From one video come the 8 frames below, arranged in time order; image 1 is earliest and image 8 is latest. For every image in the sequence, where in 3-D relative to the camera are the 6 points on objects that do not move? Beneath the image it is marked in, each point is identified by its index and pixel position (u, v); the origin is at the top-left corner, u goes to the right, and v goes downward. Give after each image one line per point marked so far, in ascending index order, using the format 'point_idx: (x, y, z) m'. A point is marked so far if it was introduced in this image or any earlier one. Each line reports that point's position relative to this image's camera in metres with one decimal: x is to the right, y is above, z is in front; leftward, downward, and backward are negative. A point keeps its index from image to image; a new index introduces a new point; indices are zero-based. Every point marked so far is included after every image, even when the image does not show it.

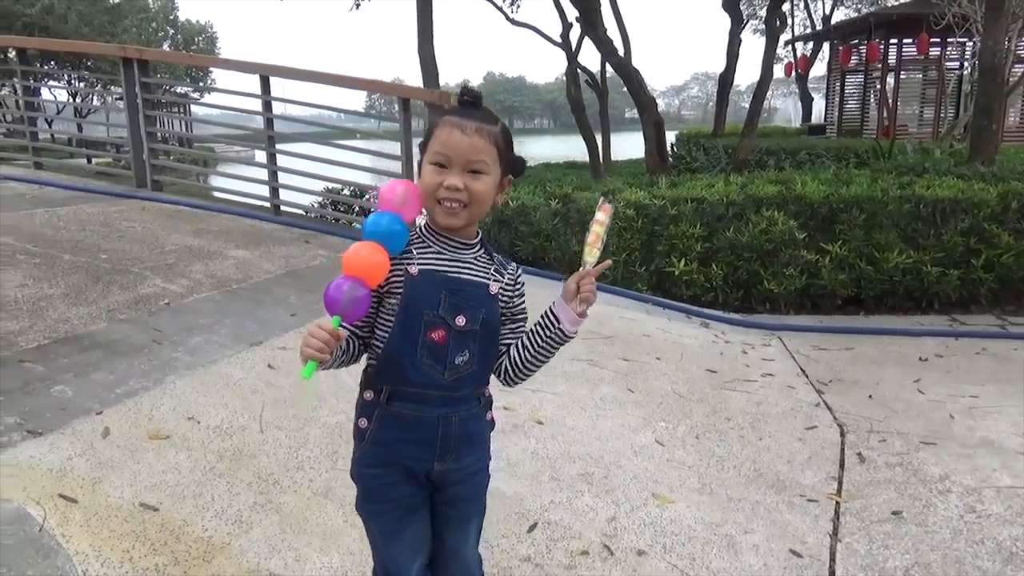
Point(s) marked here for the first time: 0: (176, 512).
0: (-1.0, -0.6, +2.3) m
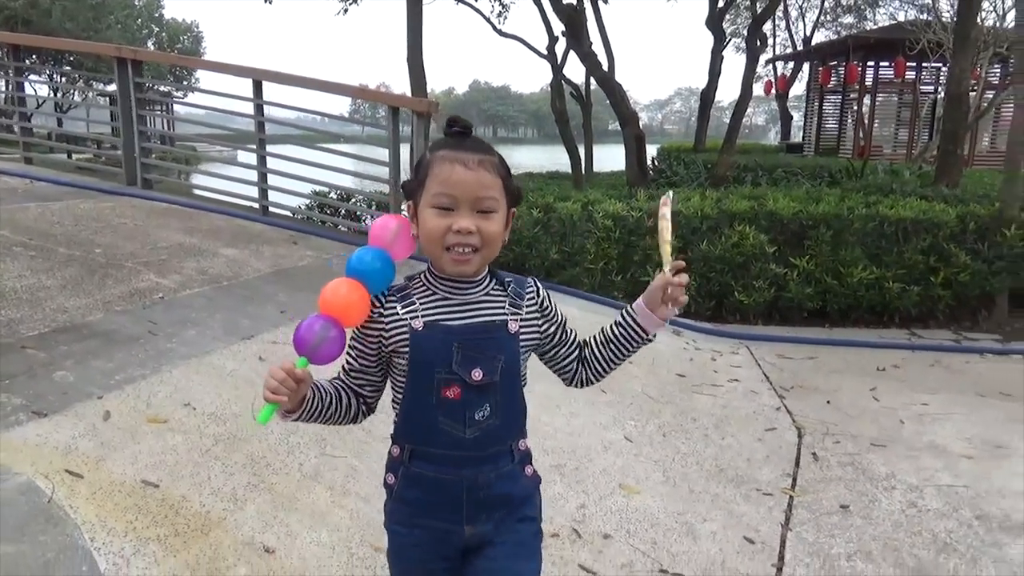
0: (-1.0, -0.6, +2.4) m
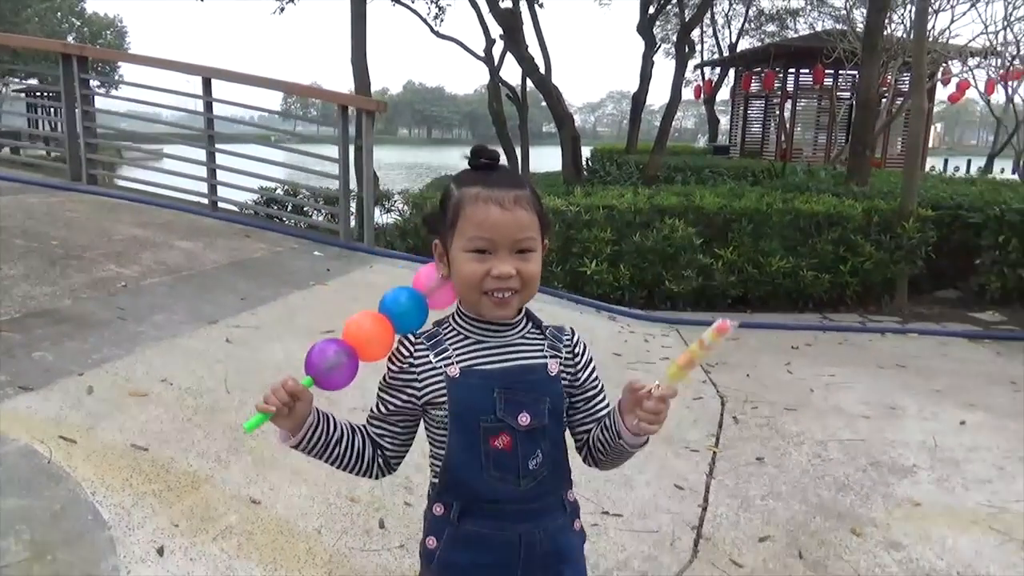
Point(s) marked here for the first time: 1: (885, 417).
0: (-1.2, -0.6, +2.6) m
1: (+1.8, -0.6, +3.8) m
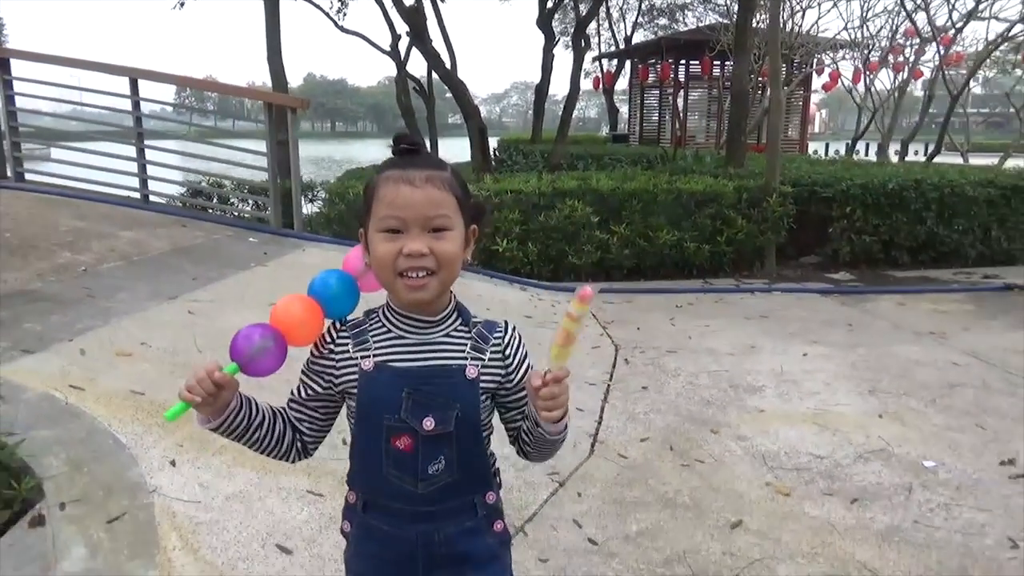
0: (-1.5, -0.4, +3.2) m
1: (+1.4, -0.4, +4.7) m
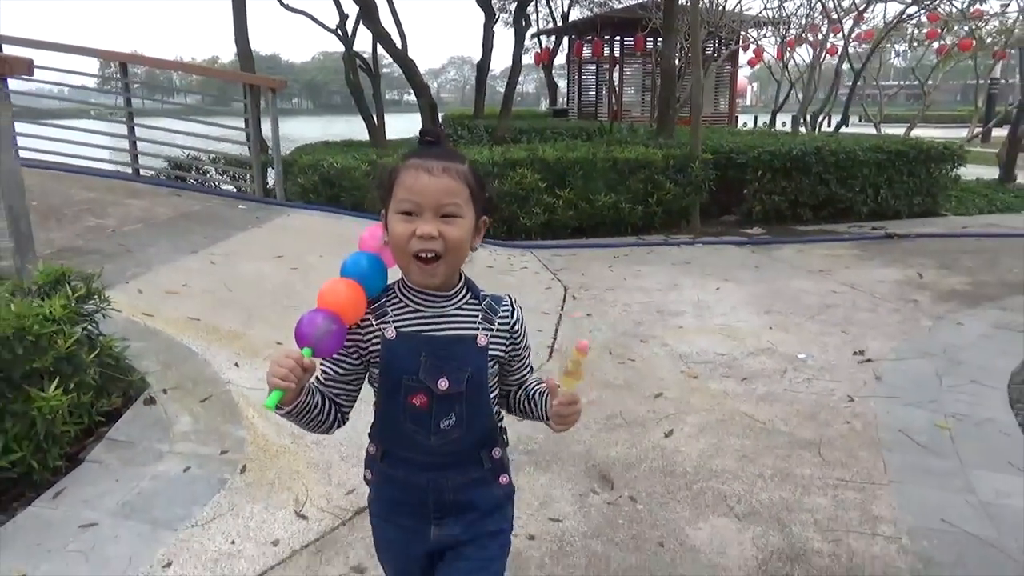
0: (-1.6, -0.2, +4.0) m
1: (+1.2, 0.0, +5.7) m
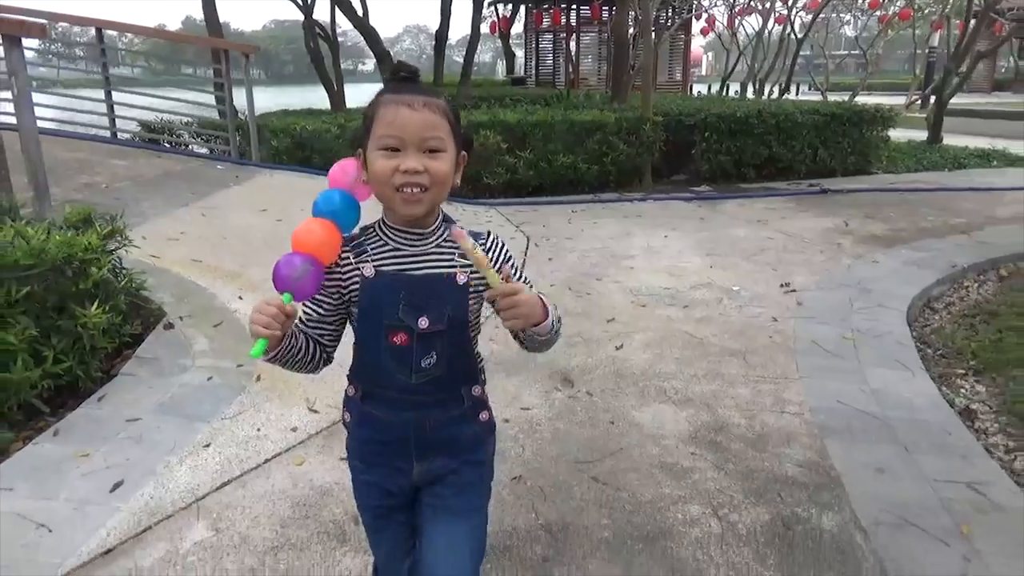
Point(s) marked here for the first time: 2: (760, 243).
0: (-1.8, +0.1, +4.5) m
1: (+0.9, +0.4, +6.3) m
2: (+2.0, +0.4, +6.1) m
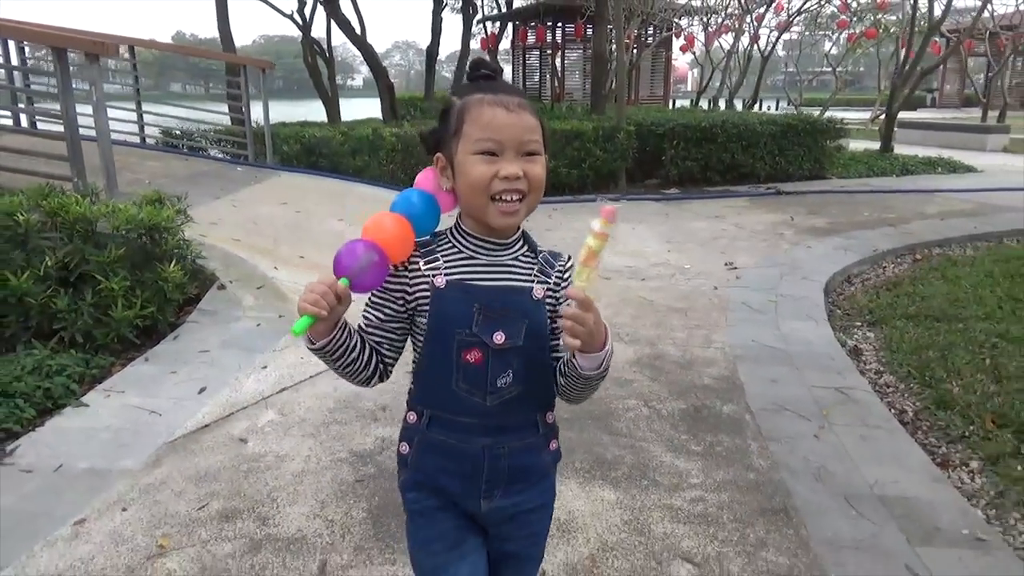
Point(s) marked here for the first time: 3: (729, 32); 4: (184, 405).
0: (-1.8, +0.3, +5.4) m
1: (+0.8, +0.6, +7.2) m
2: (+1.8, +0.5, +7.0) m
3: (+5.4, +6.5, +19.5) m
4: (-1.4, -0.5, +3.3) m
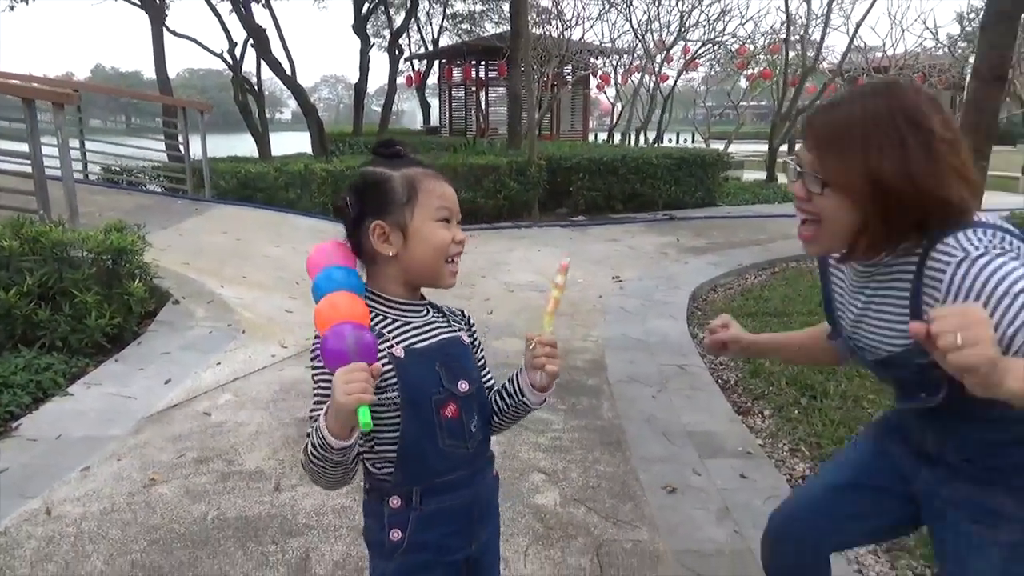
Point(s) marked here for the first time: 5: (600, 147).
0: (-2.5, +0.2, +6.1) m
1: (-0.1, +0.4, +8.2) m
2: (+1.0, +0.4, +8.1) m
3: (+3.4, +5.9, +21.0) m
4: (-1.9, -0.6, +4.1) m
5: (+1.4, +2.2, +11.9) m
